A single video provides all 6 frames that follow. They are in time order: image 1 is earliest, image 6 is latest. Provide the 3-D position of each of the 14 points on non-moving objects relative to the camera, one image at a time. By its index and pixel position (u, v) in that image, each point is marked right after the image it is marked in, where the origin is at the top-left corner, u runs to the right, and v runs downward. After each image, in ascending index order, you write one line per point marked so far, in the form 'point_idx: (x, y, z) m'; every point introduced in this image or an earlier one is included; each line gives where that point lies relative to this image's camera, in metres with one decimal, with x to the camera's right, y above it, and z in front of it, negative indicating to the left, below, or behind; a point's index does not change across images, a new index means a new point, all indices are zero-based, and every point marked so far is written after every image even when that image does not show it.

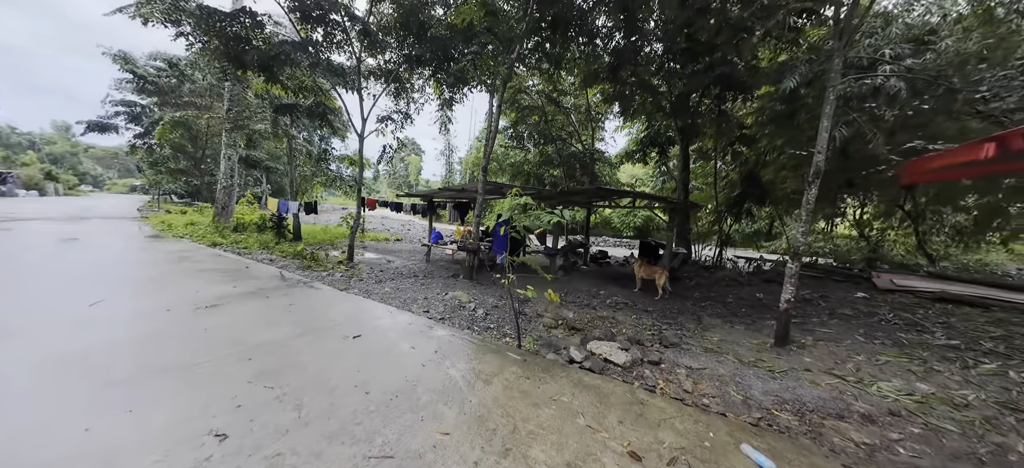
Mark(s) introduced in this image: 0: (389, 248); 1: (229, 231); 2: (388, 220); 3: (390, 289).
0: (-3.8, -0.5, +10.3) m
1: (-8.4, +0.1, +9.7) m
2: (-6.9, +0.7, +18.3) m
3: (-1.9, -0.9, +5.2) m
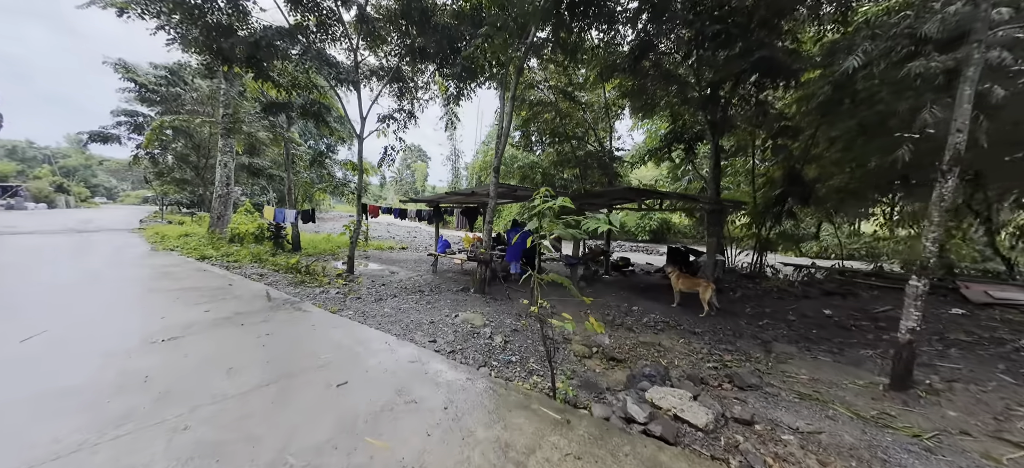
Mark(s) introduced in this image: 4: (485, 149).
0: (-3.4, -0.7, +9.6) m
1: (-8.0, -0.2, +9.1) m
2: (-6.3, +0.3, +17.7) m
3: (-1.6, -1.0, +4.5) m
4: (-1.5, +4.5, +17.7) m
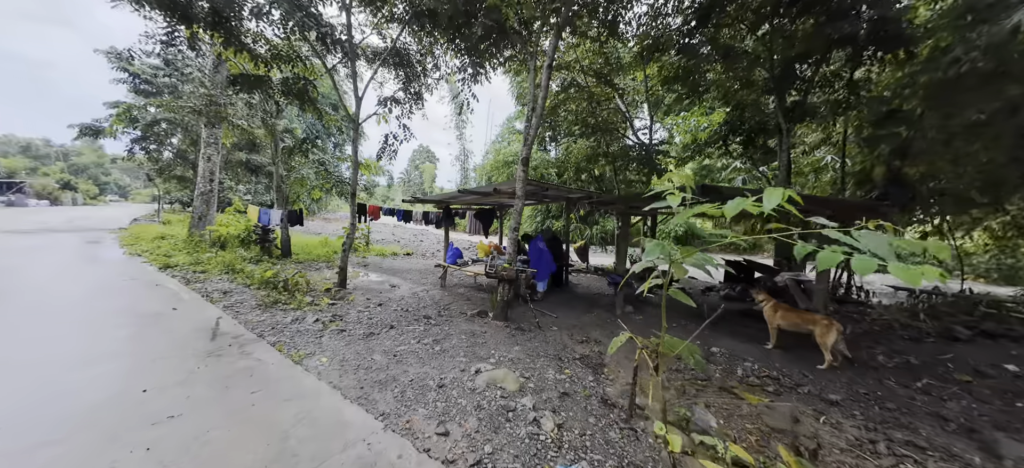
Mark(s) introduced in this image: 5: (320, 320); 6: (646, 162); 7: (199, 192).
0: (-2.9, -0.8, +8.3) m
1: (-7.5, -0.3, +7.9) m
2: (-5.6, +0.1, +16.5) m
3: (-1.2, -1.1, +3.1) m
4: (-0.8, +4.3, +16.4) m
5: (-2.4, -1.1, +4.1) m
6: (+3.3, +1.8, +8.1) m
7: (-8.4, +1.1, +8.8) m
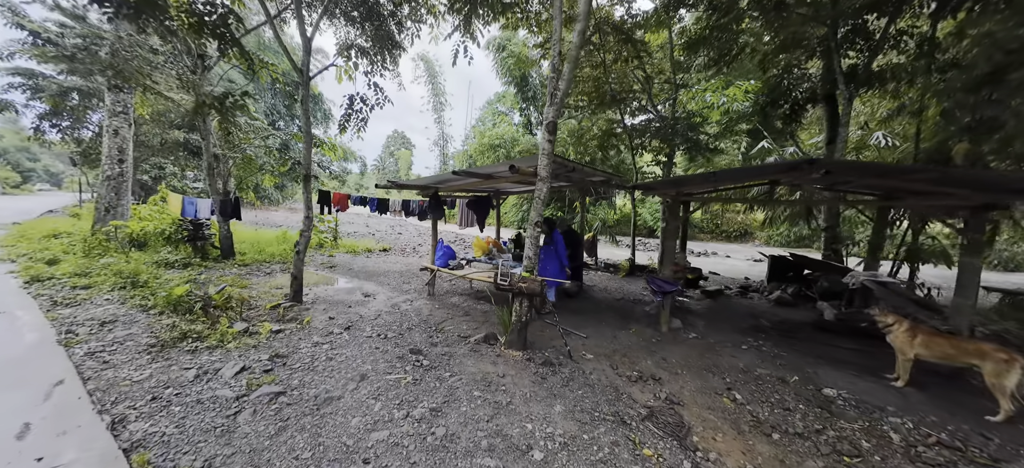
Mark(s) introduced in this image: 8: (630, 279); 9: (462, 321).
0: (-2.9, -0.7, +6.8) m
1: (-7.5, -0.2, +6.1) m
2: (-6.2, +0.5, +14.7) m
3: (-0.9, -1.2, +1.8) m
4: (-1.4, +4.7, +14.9) m
5: (-2.1, -1.1, +2.6) m
6: (+3.2, +2.0, +6.9) m
7: (-8.4, +1.2, +6.9) m
8: (+2.4, -0.9, +6.7) m
9: (-0.6, -1.1, +4.2) m
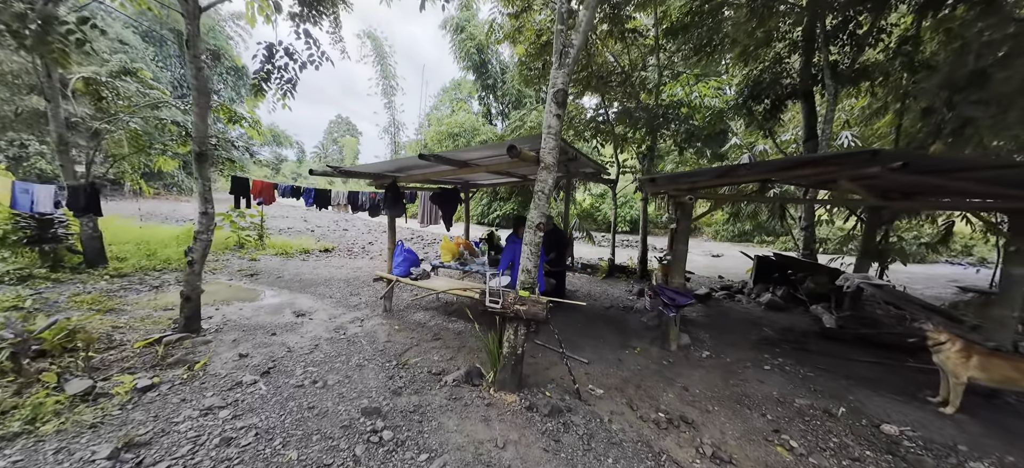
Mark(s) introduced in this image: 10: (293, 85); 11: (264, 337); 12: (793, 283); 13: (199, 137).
0: (-3.4, -0.7, +5.5) m
1: (-7.9, -0.2, +4.2) m
2: (-7.8, +0.7, +12.9) m
3: (-0.7, -1.3, +0.8) m
4: (-3.0, +4.9, +13.6) m
5: (-2.1, -1.1, +1.5) m
6: (+2.6, +2.0, +6.4) m
7: (-8.9, +1.2, +4.8) m
8: (+1.9, -0.9, +6.1) m
9: (-0.8, -1.1, +3.3) m
10: (-2.3, +1.6, +3.5) m
11: (-2.5, -1.0, +3.3) m
12: (+4.4, -0.8, +5.2) m
13: (-2.9, +0.9, +3.1) m
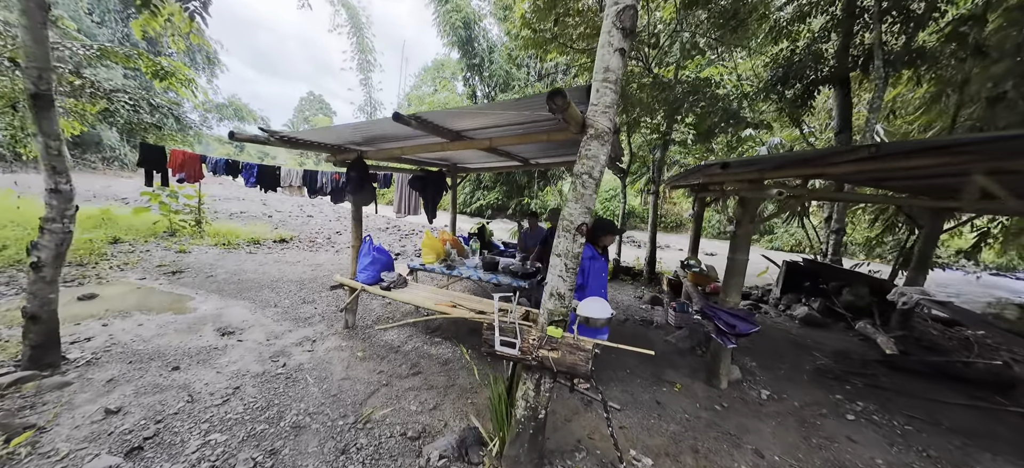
0: (-3.5, -0.5, +4.4) m
1: (-7.8, 0.0, +2.8) m
2: (-8.2, +1.2, +11.4) m
3: (-0.5, -1.3, -0.1) m
4: (-3.4, +5.3, +12.3) m
5: (-1.9, -1.1, +0.5) m
6: (+2.6, +2.0, +5.6) m
7: (-8.8, +1.5, +3.3) m
8: (+1.7, -0.8, +5.3) m
9: (-0.8, -1.1, +2.3) m
10: (-2.2, +1.7, +2.4) m
11: (-2.5, -1.0, +2.3) m
12: (+4.4, -0.8, +4.6) m
13: (-2.8, +1.0, +1.9) m
